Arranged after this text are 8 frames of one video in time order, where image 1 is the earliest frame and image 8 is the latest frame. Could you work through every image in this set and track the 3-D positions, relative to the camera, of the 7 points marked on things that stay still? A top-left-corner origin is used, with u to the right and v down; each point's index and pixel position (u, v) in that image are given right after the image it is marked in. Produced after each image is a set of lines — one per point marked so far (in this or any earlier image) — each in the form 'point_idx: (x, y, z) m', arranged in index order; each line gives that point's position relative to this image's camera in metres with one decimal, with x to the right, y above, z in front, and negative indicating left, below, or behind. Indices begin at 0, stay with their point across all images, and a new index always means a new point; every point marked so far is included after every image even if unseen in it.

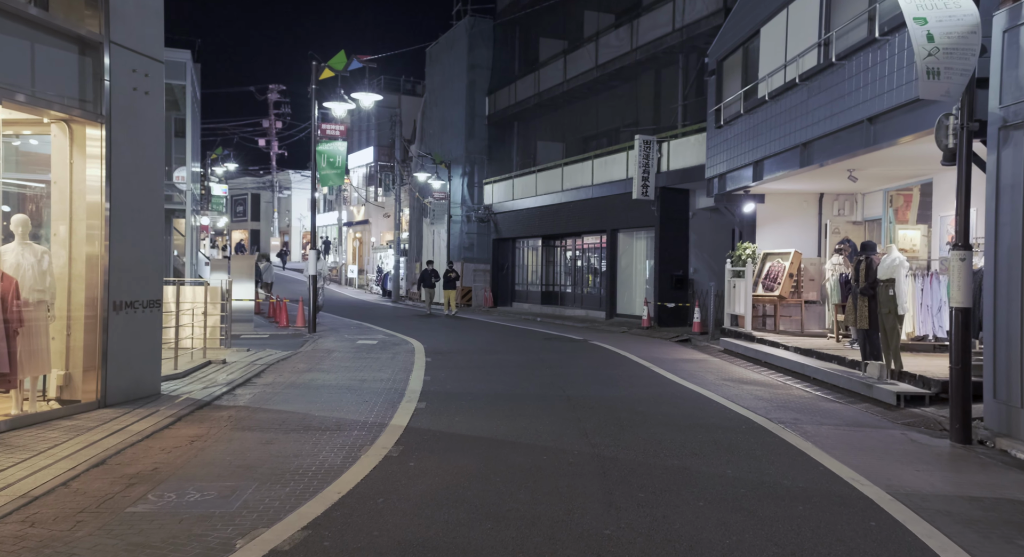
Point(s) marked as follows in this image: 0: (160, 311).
0: (-4.6, -0.4, +12.3) m
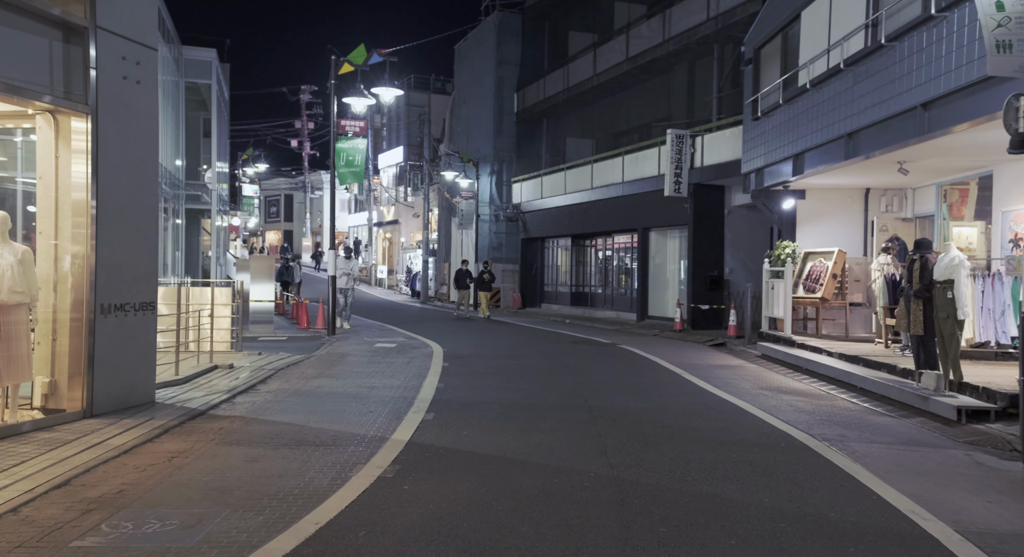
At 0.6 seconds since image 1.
0: (-4.4, -0.4, +11.5) m
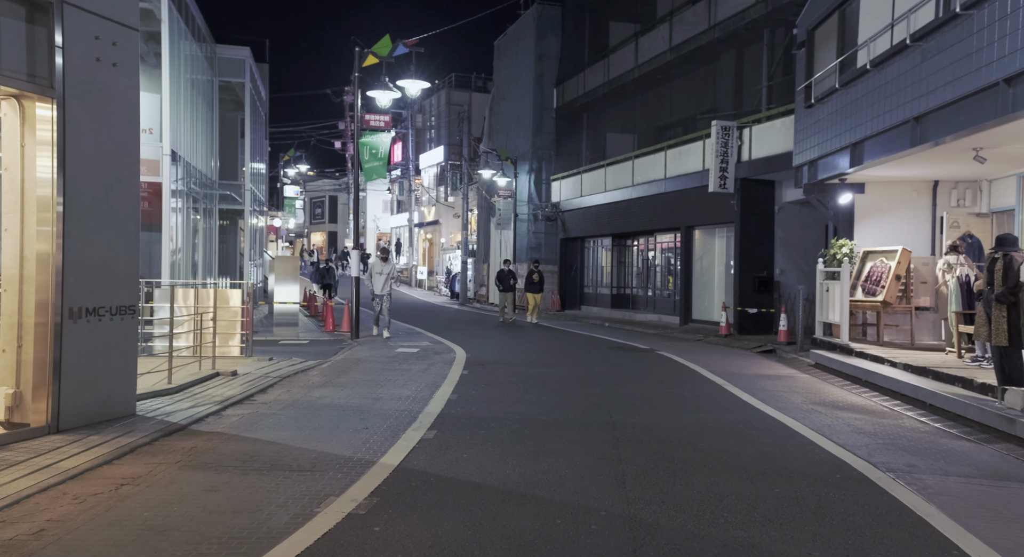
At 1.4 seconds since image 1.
0: (-4.2, -0.5, +10.5) m
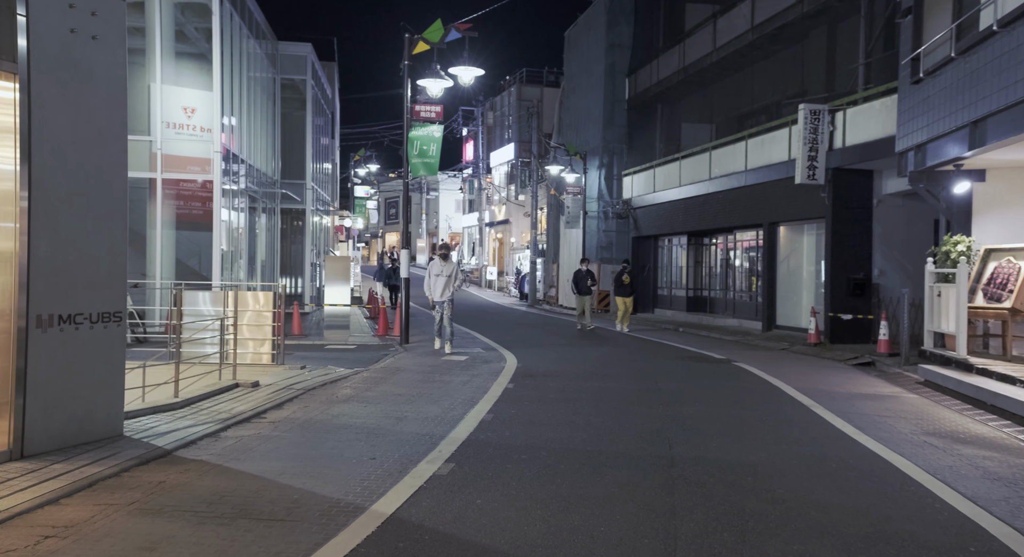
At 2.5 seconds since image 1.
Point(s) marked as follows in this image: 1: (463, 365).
0: (-3.8, -0.5, +9.2) m
1: (-0.8, -1.4, +14.7) m
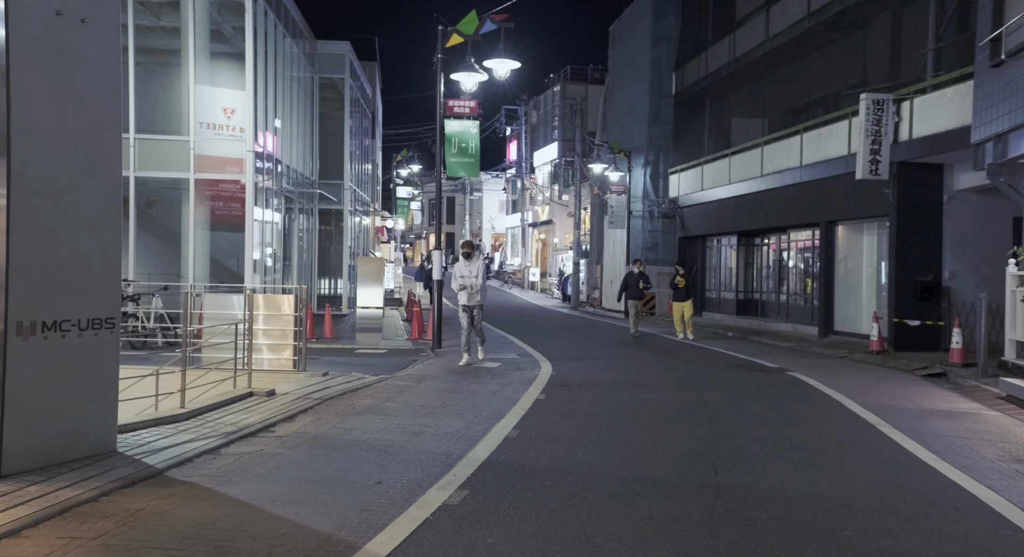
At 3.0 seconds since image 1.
0: (-3.6, -0.5, +8.5) m
1: (-0.2, -1.4, +13.8) m
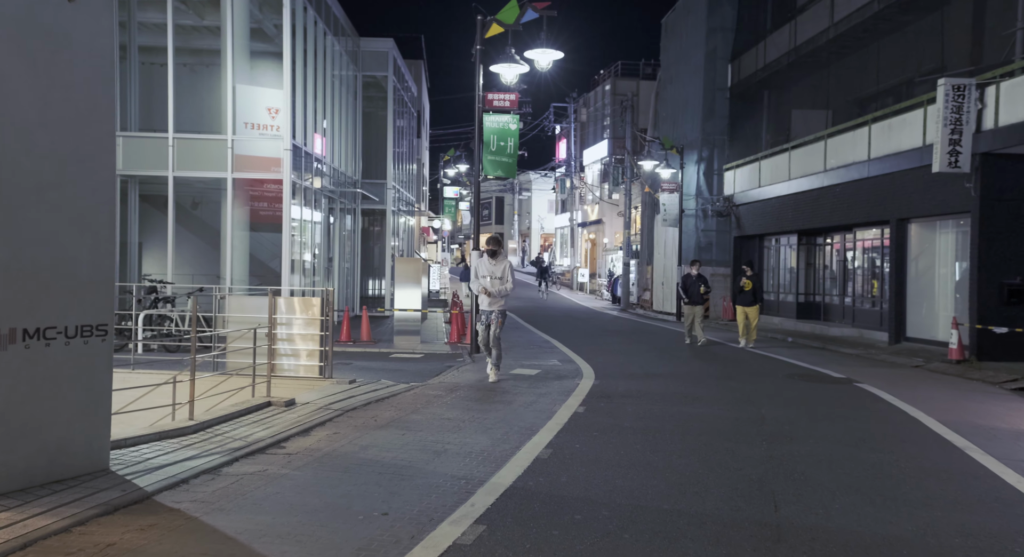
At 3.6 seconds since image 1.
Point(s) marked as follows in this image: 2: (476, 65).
0: (-3.3, -0.5, +7.7) m
1: (+0.3, -1.4, +12.9) m
2: (-0.7, +4.2, +18.5) m
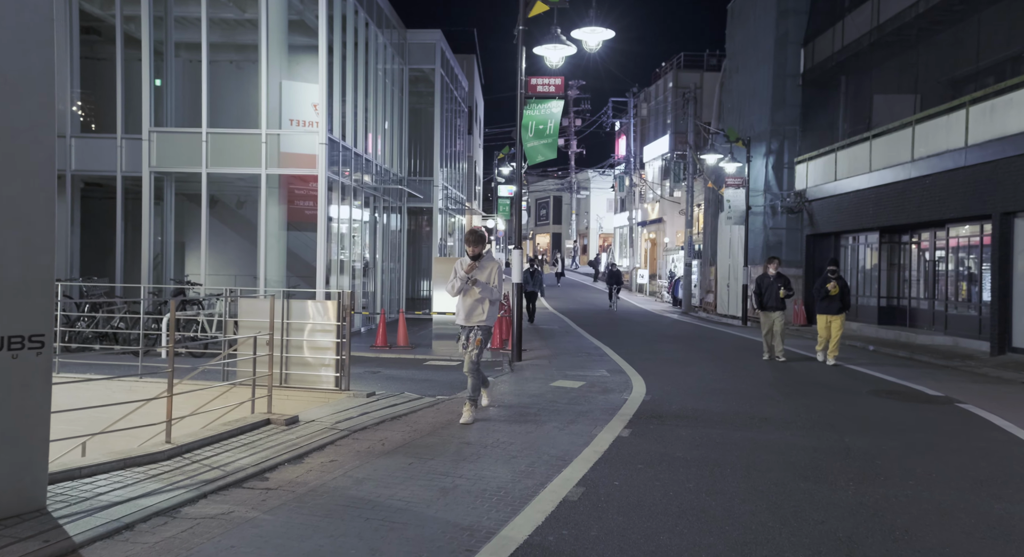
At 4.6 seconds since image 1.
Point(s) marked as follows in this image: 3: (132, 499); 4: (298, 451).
0: (-3.2, -0.5, +6.4) m
1: (+0.8, -1.4, +11.3) m
2: (+0.2, +4.2, +17.0) m
3: (-2.7, -1.6, +6.6) m
4: (-1.9, -1.5, +8.2) m
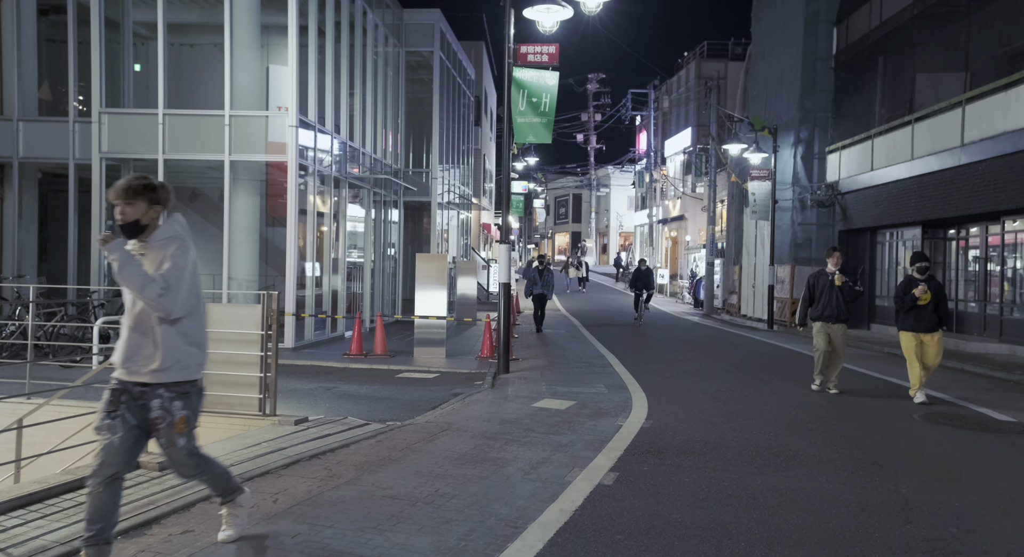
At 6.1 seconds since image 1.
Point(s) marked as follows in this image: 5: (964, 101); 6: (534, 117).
0: (-3.7, -0.5, +4.2) m
1: (+0.4, -1.4, +9.0) m
2: (0.0, +4.2, +14.7) m
3: (-3.2, -1.6, +4.4) m
4: (-2.3, -1.5, +6.0) m
5: (+8.6, +3.5, +18.4) m
6: (+0.4, +2.4, +14.0) m
